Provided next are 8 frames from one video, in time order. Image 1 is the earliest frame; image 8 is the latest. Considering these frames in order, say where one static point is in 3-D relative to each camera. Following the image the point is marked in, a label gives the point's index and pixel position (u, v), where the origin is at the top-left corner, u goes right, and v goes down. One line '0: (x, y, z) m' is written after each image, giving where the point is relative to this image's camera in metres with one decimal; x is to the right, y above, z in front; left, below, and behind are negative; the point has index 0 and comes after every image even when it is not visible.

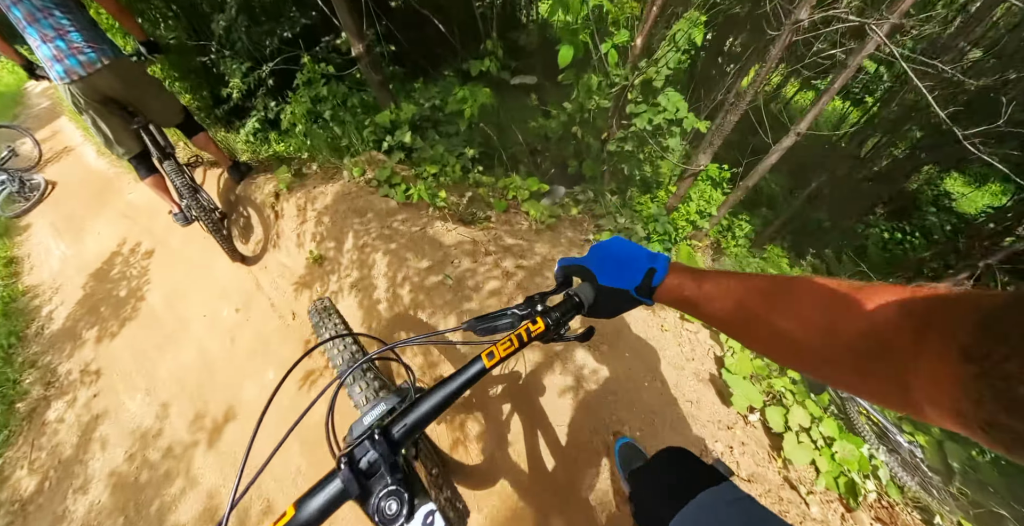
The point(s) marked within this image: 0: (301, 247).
0: (-1.8, +0.1, +3.5) m
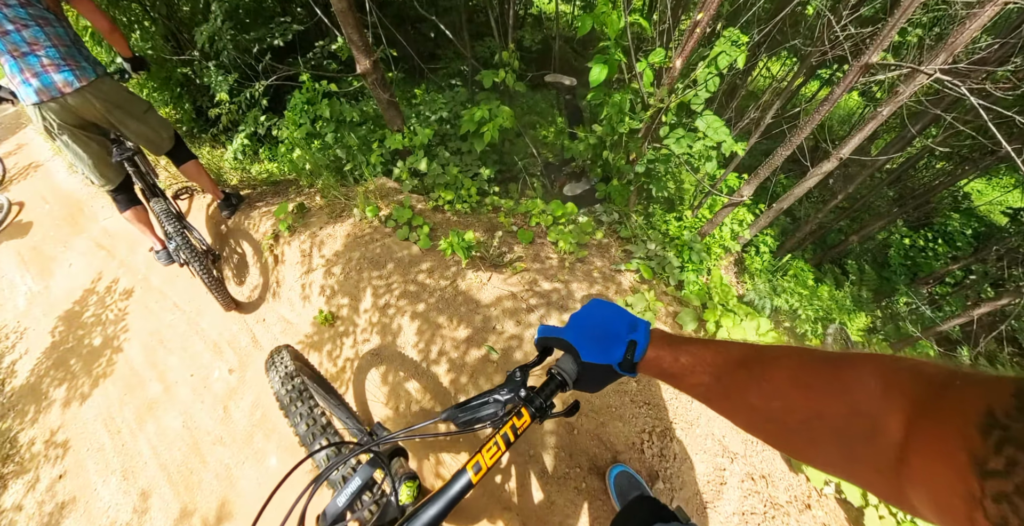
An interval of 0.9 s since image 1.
0: (-1.5, -0.3, +3.0) m
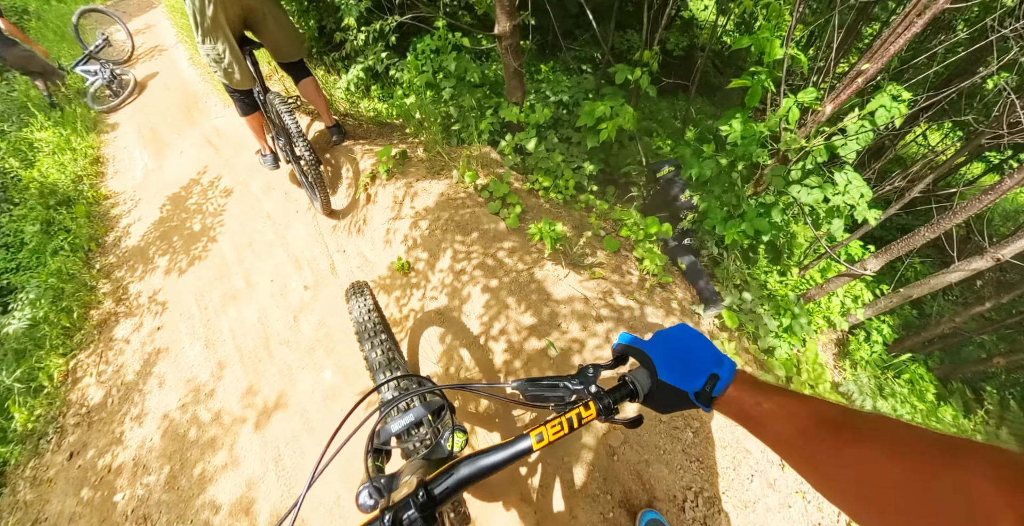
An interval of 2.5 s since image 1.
0: (-1.0, +0.1, +3.1) m
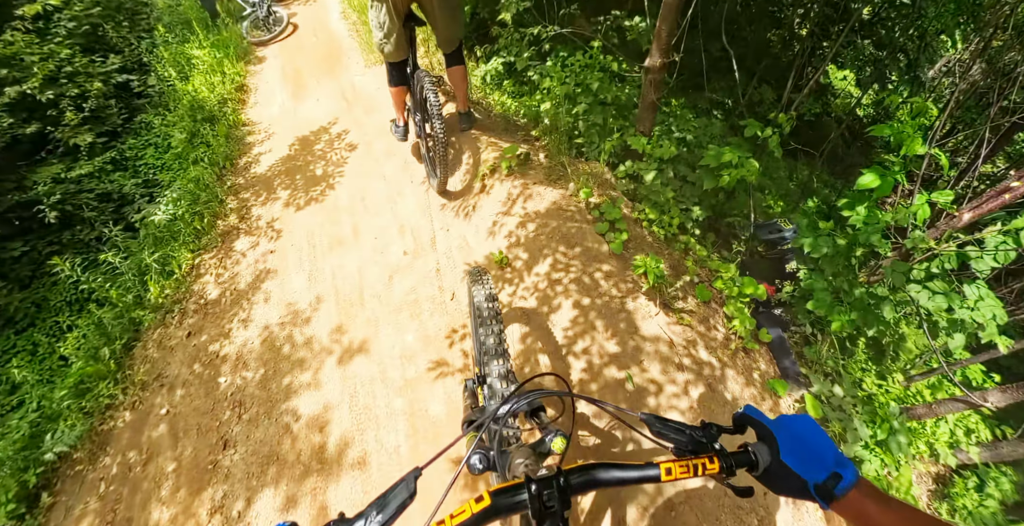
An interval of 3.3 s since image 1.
0: (-0.2, +0.2, +3.4) m
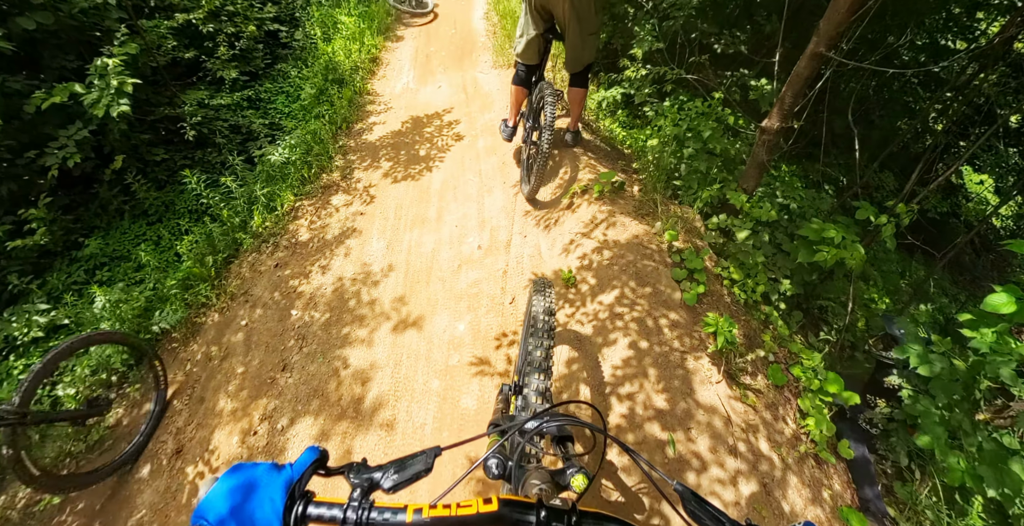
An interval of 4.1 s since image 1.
0: (+0.5, +0.1, +3.4) m
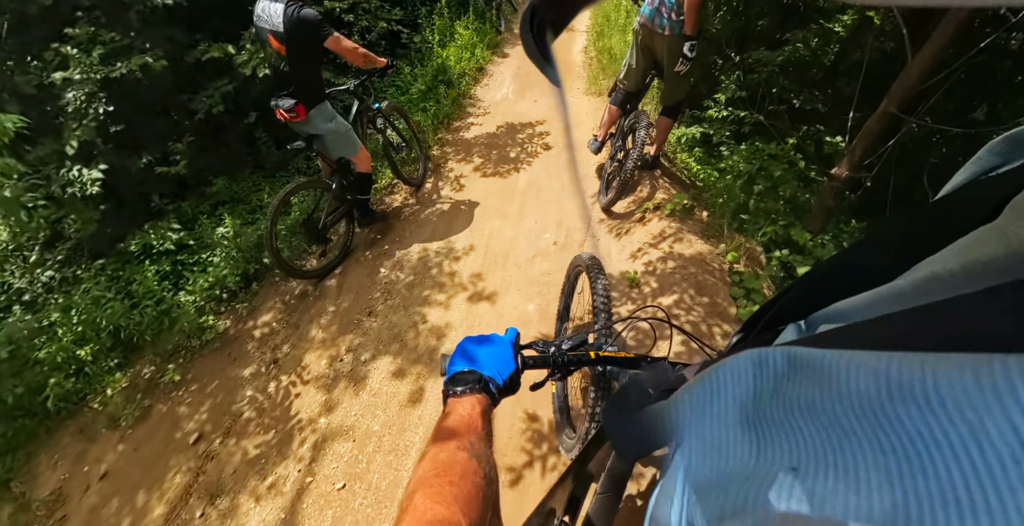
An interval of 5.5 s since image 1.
0: (+1.2, 0.0, +3.8) m
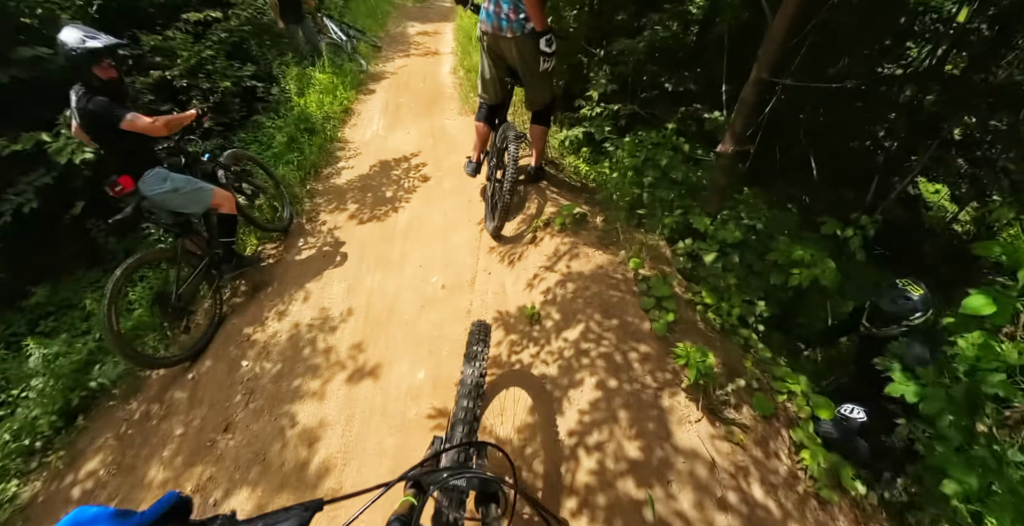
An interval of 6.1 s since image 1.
0: (+0.2, -0.2, +3.2) m
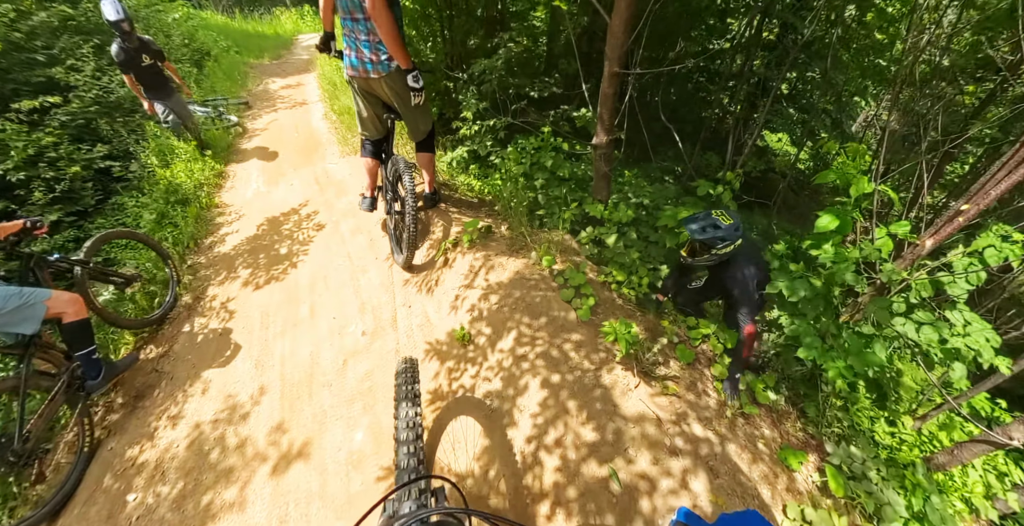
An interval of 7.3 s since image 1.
0: (-0.4, -0.4, +3.2) m
